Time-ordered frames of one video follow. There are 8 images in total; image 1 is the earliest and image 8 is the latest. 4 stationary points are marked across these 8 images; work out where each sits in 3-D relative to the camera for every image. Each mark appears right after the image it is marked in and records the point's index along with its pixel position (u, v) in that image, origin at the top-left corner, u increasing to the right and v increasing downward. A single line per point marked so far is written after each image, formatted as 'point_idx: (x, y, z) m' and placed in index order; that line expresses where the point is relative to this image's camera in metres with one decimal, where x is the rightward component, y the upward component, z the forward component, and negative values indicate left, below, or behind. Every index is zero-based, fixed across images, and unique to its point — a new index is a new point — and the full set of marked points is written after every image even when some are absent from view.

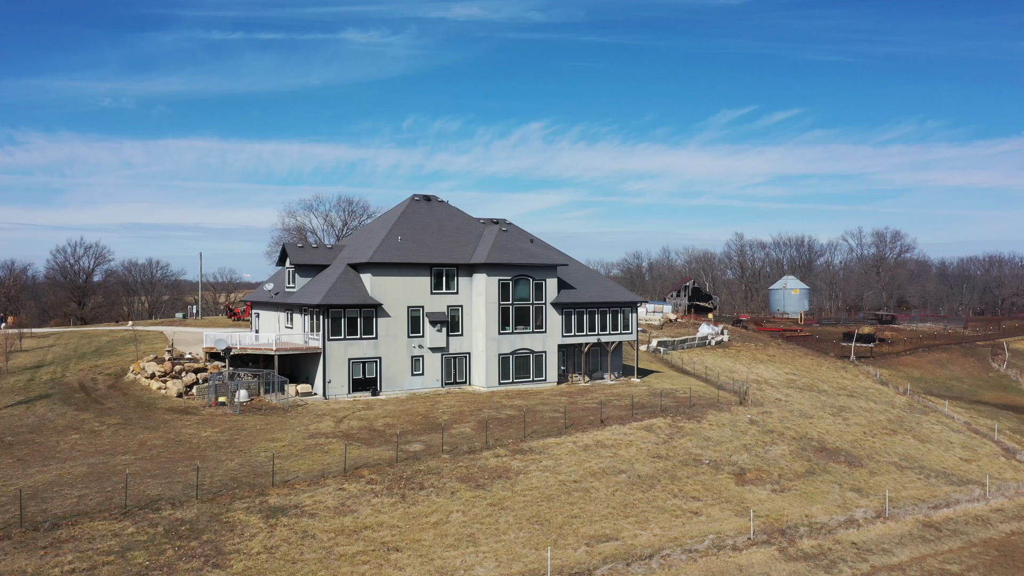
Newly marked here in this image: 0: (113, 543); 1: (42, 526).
0: (-8.6, -5.6, +18.6) m
1: (-10.6, -5.4, +19.4) m
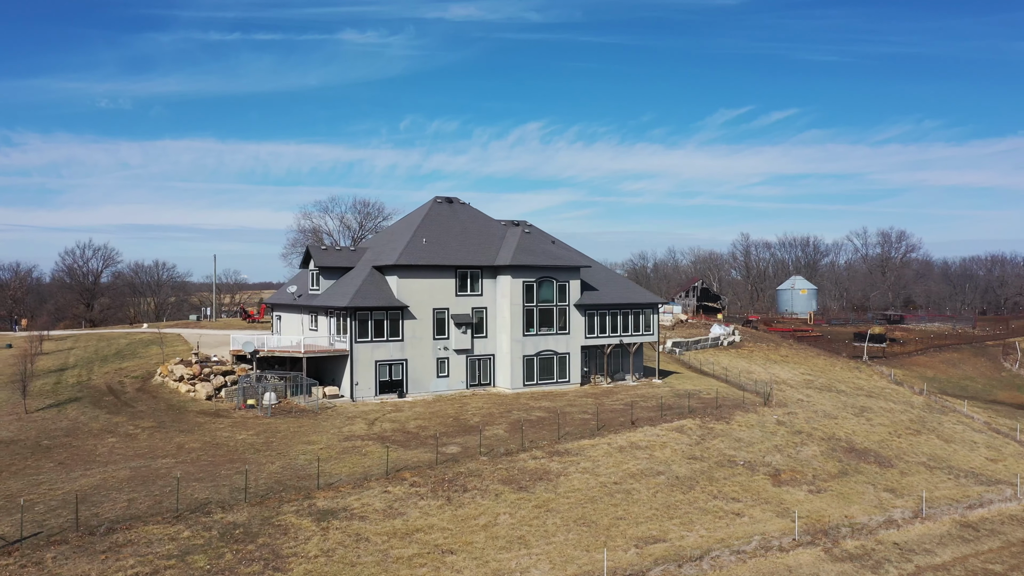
0: (-7.4, -5.7, +18.6) m
1: (-9.4, -5.5, +19.4) m
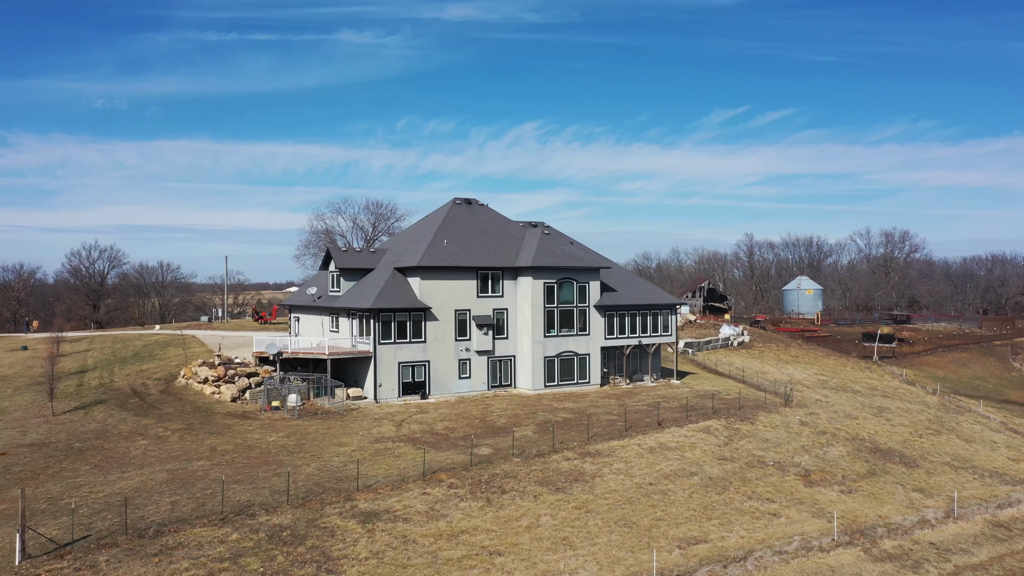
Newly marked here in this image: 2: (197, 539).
0: (-6.3, -5.7, +18.7) m
1: (-8.3, -5.6, +19.4) m
2: (-7.0, -5.6, +19.1) m
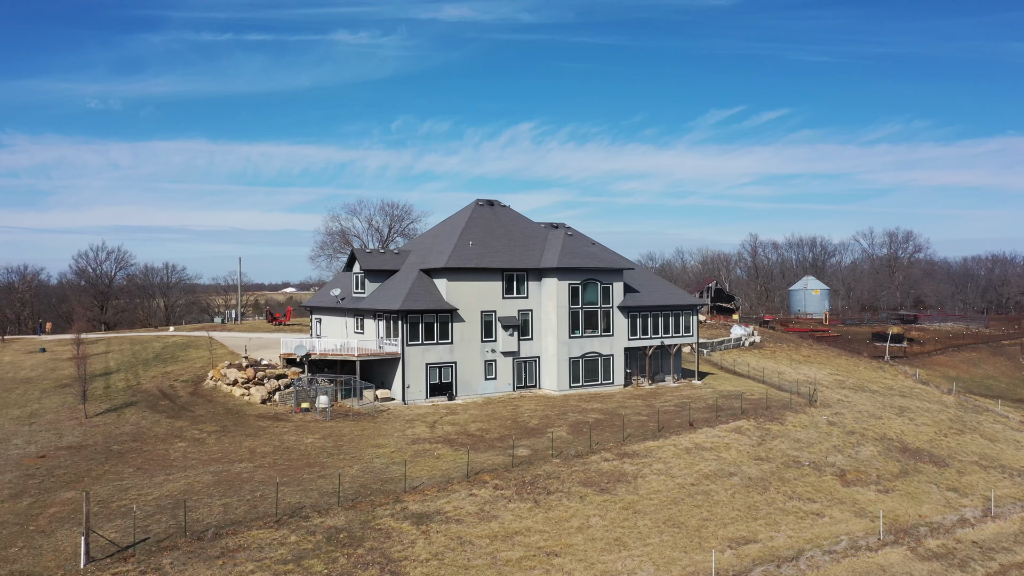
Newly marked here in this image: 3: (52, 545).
0: (-5.0, -5.8, +18.7) m
1: (-7.0, -5.6, +19.5) m
2: (-5.7, -5.7, +19.2) m
3: (-10.2, -5.7, +19.0) m
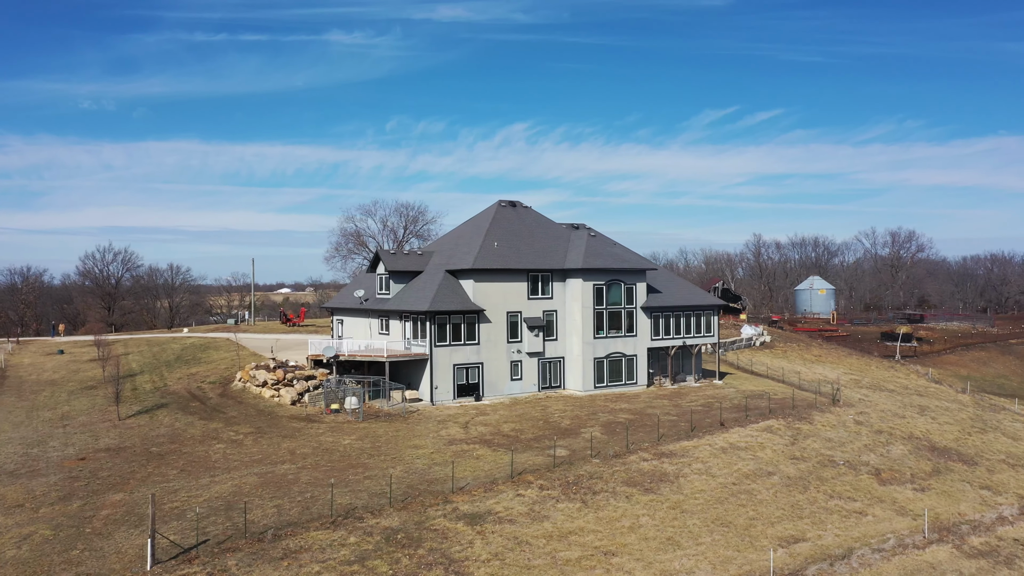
0: (-3.6, -5.8, +18.8) m
1: (-5.6, -5.7, +19.5) m
2: (-4.4, -5.8, +19.3) m
3: (-8.9, -5.8, +19.1) m
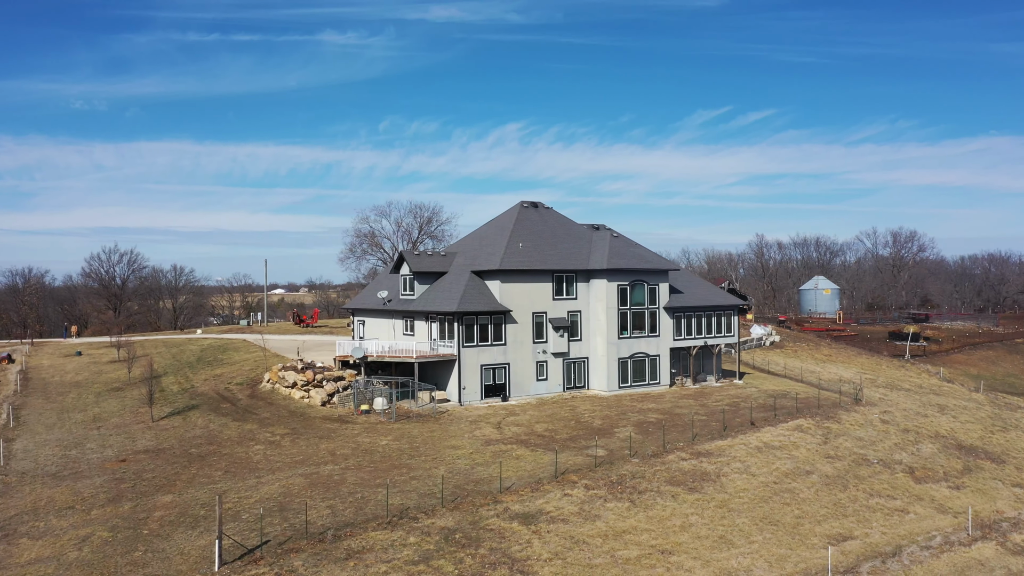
0: (-2.3, -5.9, +18.9) m
1: (-4.3, -5.7, +19.6) m
2: (-3.0, -5.8, +19.4) m
3: (-7.5, -5.8, +19.1) m
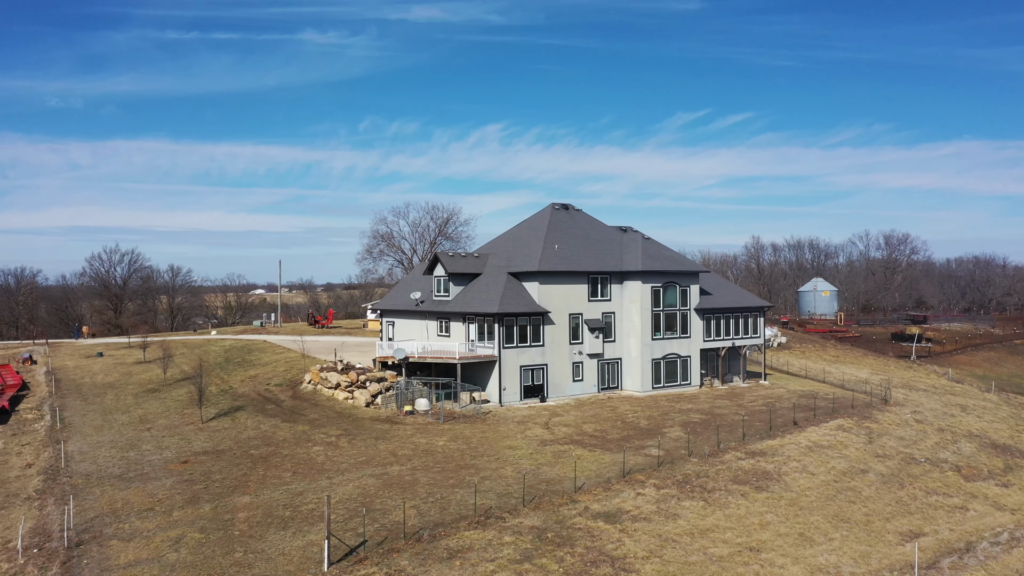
0: (-0.1, -5.9, +19.1) m
1: (-2.1, -5.8, +19.8) m
2: (-0.8, -5.8, +19.5) m
3: (-5.3, -5.9, +19.2) m
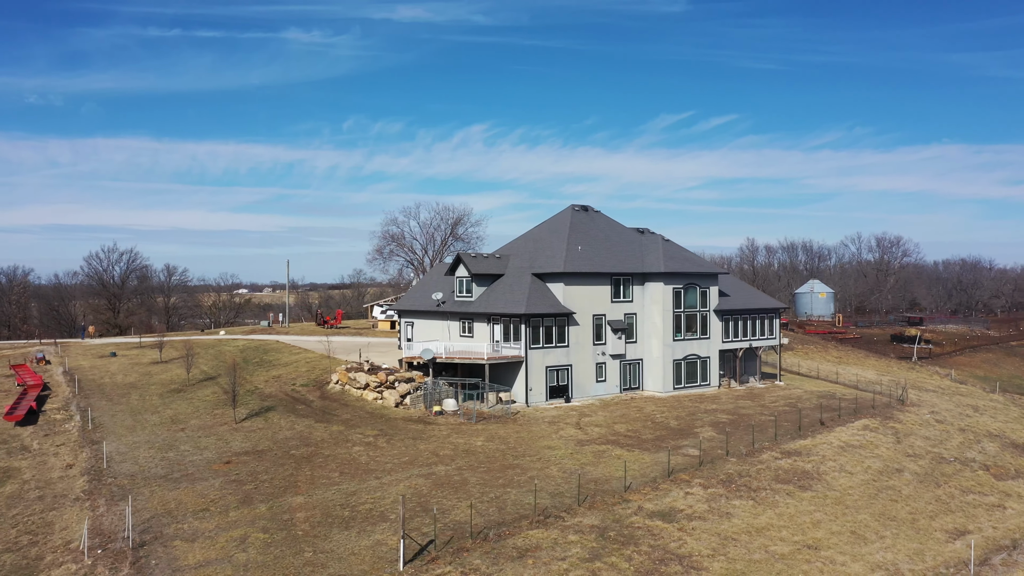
0: (+1.5, -5.9, +19.3) m
1: (-0.6, -5.8, +19.9) m
2: (+0.7, -5.9, +19.7) m
3: (-3.8, -5.9, +19.2) m
